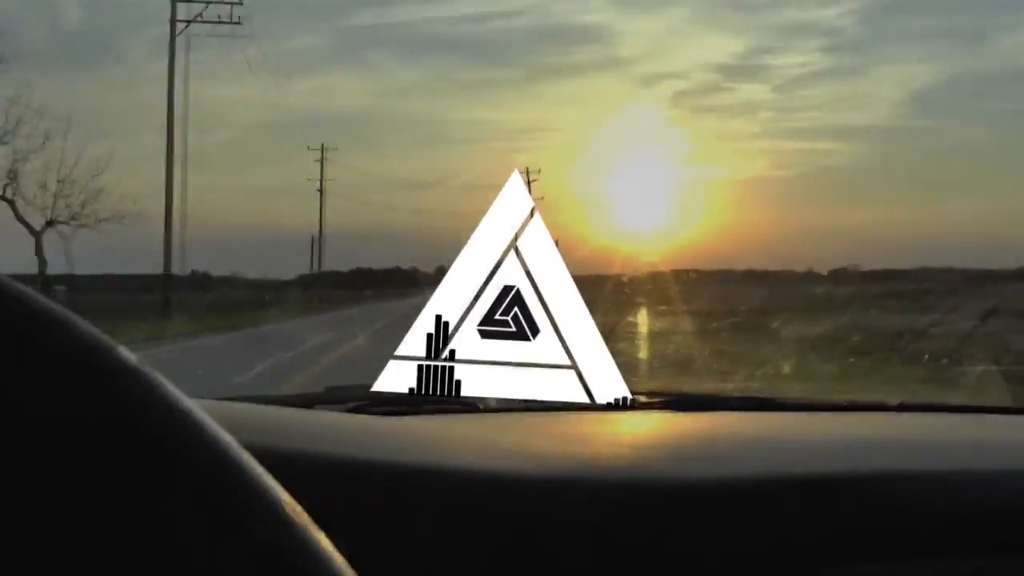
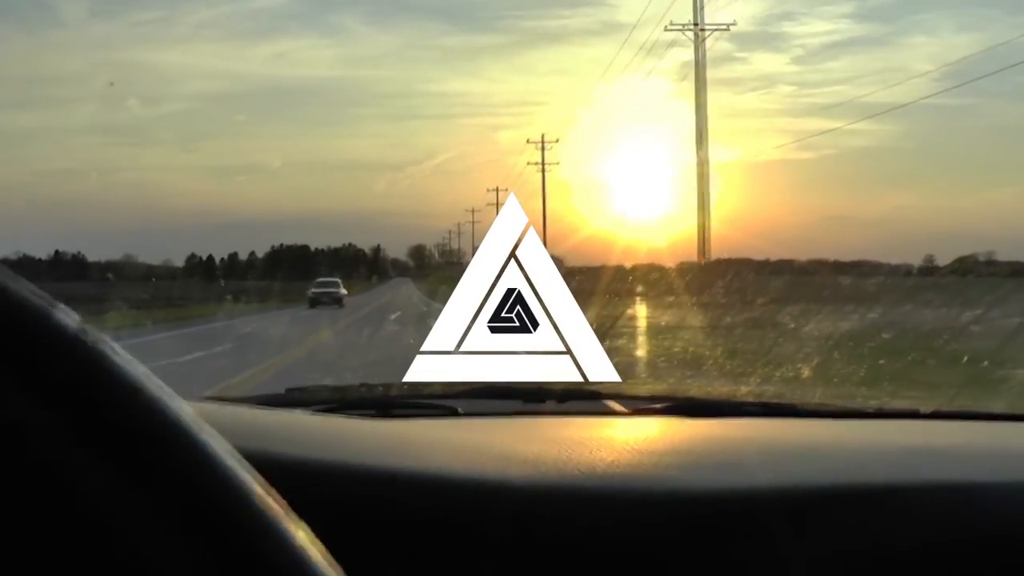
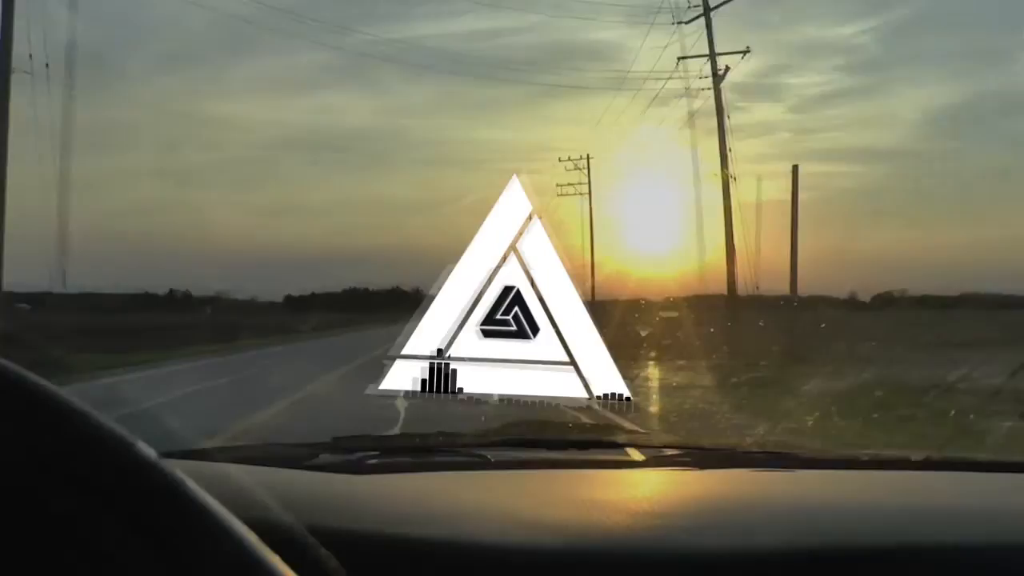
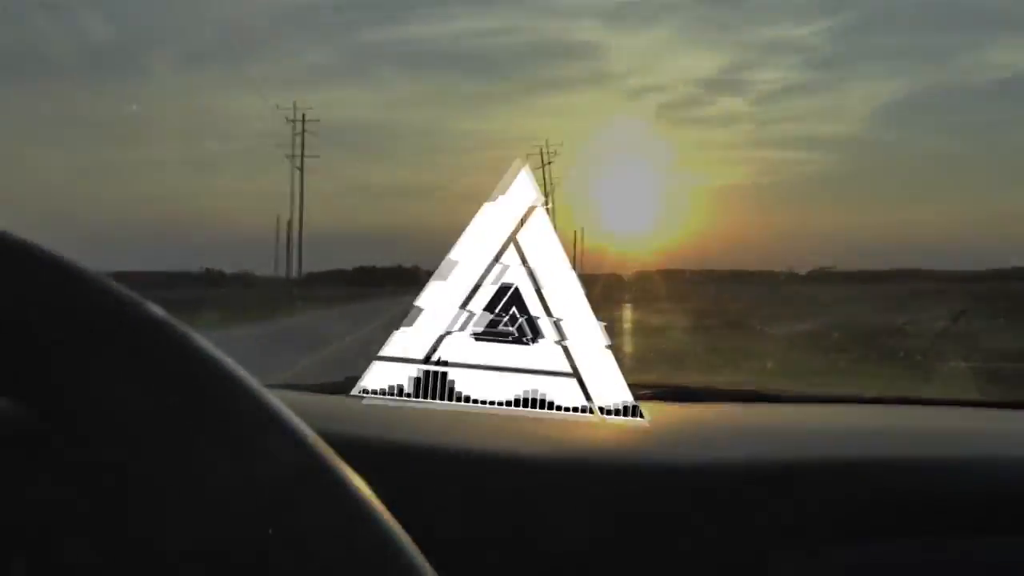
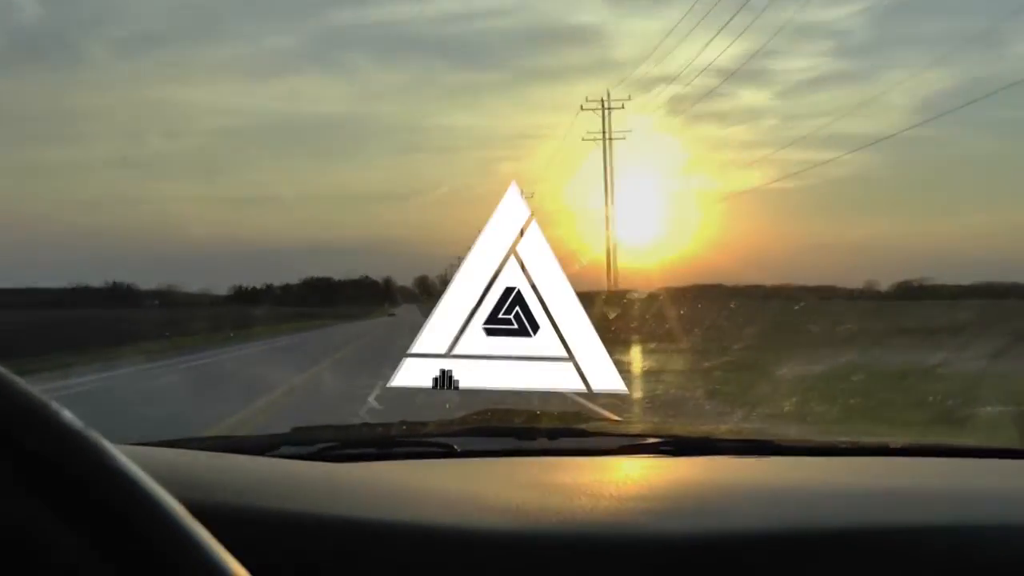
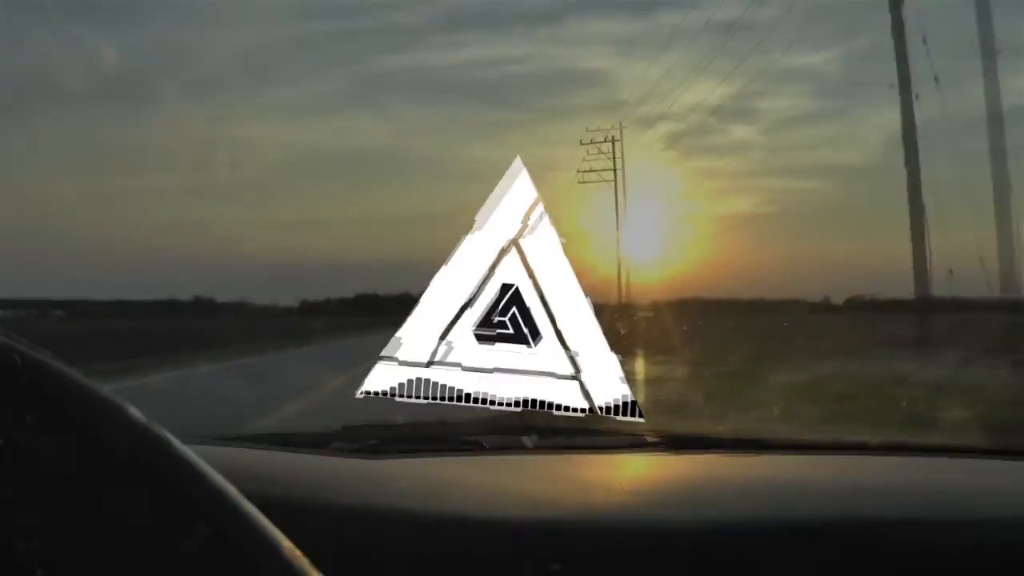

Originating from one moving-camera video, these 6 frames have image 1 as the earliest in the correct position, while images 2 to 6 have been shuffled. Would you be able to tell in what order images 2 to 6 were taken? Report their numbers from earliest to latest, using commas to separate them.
4, 3, 6, 5, 2
